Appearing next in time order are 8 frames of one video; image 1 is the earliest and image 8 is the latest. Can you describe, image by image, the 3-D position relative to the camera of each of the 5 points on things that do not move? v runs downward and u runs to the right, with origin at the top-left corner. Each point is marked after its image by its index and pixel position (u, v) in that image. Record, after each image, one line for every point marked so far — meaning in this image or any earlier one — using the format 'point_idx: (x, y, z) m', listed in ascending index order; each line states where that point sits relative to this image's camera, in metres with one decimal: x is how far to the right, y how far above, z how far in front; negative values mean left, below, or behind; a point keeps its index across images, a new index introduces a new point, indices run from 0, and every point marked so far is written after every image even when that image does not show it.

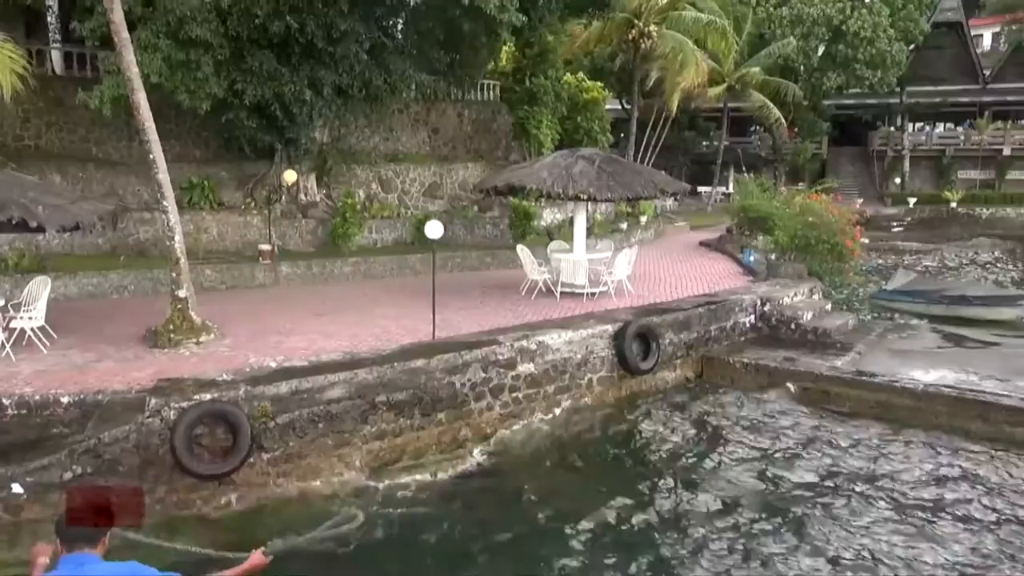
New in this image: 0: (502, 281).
0: (-0.2, +0.1, +15.4) m
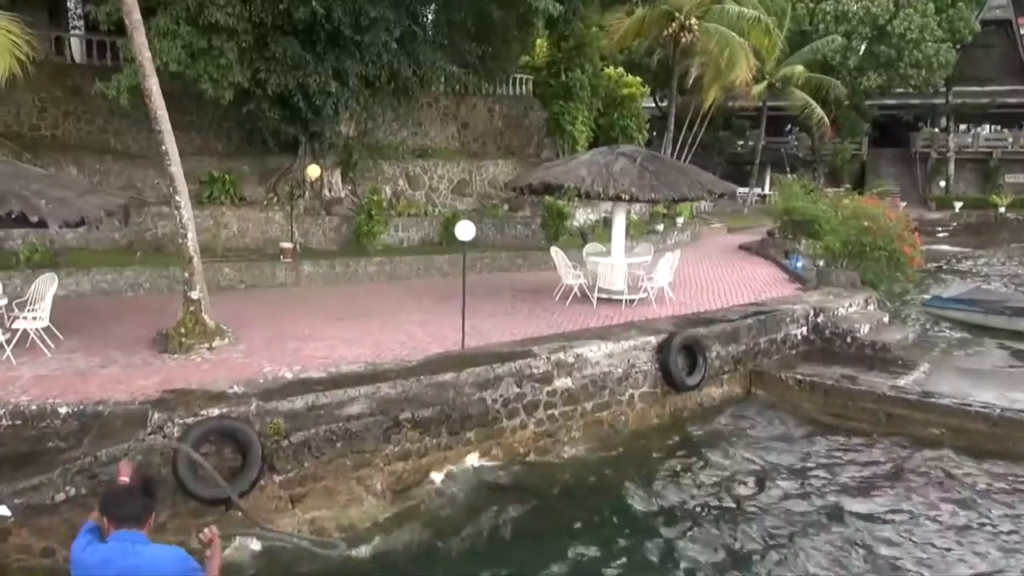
0: (+0.4, +0.1, +14.6) m
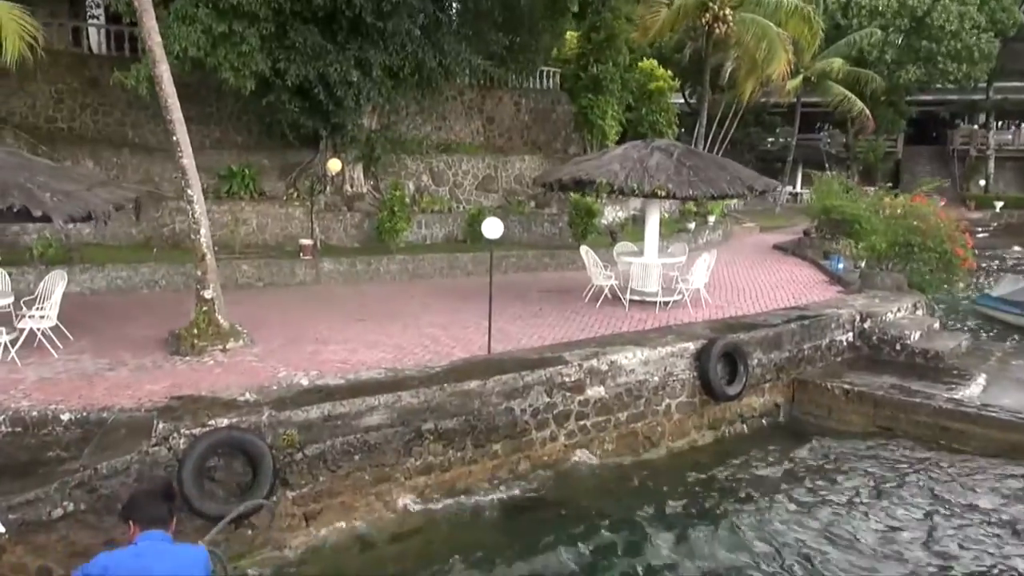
0: (+0.9, +0.1, +14.0) m
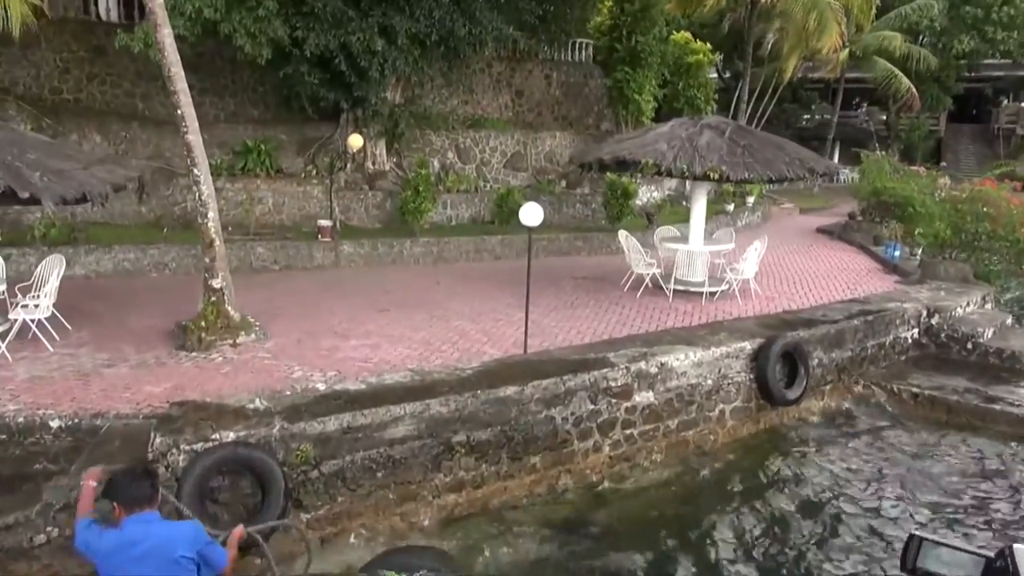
0: (+1.4, +0.3, +13.1) m
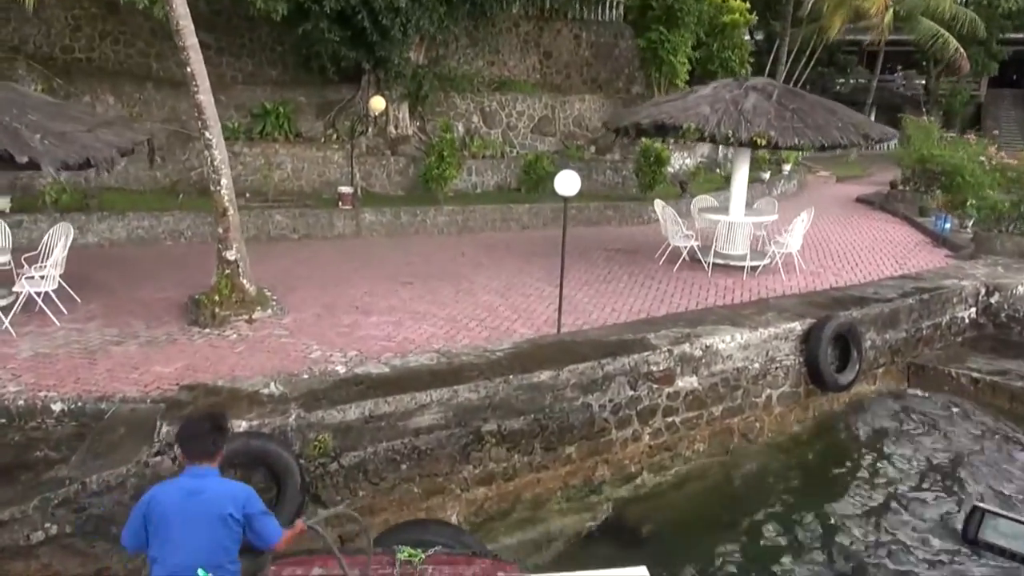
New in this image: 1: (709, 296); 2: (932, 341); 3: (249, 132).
0: (+1.8, +0.7, +12.5) m
1: (+2.3, -0.1, +9.4) m
2: (+4.9, -0.6, +9.4) m
3: (-4.5, +2.7, +13.8) m
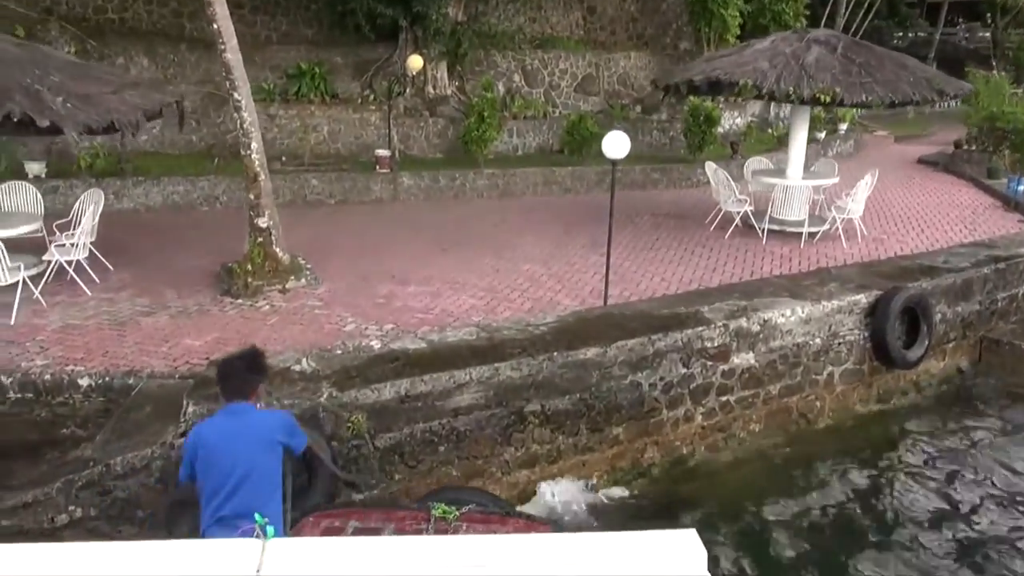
0: (+2.5, +1.2, +11.9) m
1: (+2.8, +0.3, +8.9) m
2: (+5.4, -0.3, +8.8) m
3: (-3.8, +3.3, +13.5) m
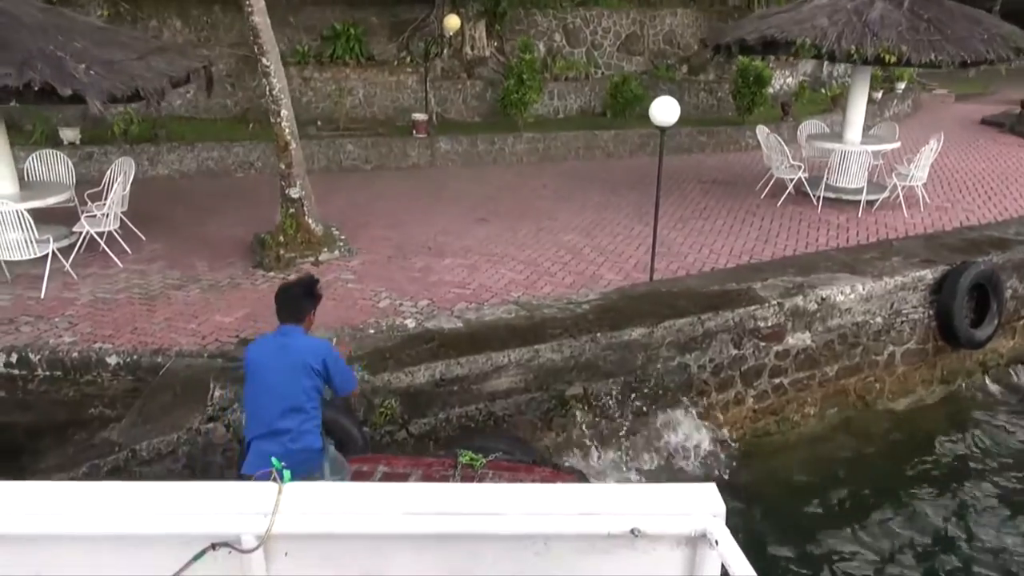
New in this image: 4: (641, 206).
0: (+3.0, +1.6, +11.4) m
1: (+3.2, +0.5, +8.4) m
2: (+5.8, 0.0, +8.2) m
3: (-3.2, +3.8, +13.1) m
4: (+1.6, +1.0, +9.7) m
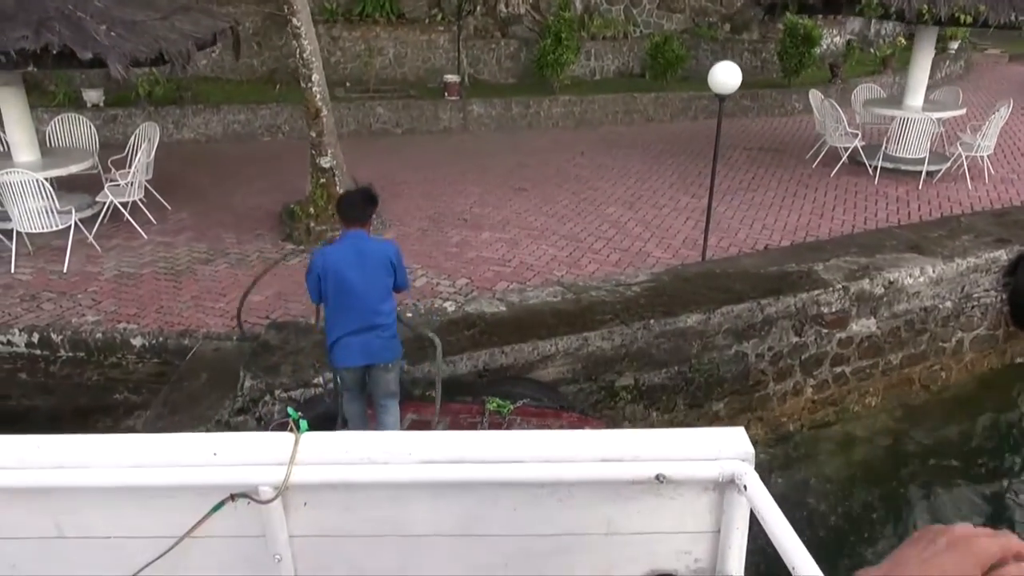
0: (+3.5, +2.0, +10.8) m
1: (+3.6, +0.8, +7.9) m
2: (+6.2, +0.2, +7.7) m
3: (-2.6, +4.3, +12.6) m
4: (+2.0, +1.3, +9.2) m
